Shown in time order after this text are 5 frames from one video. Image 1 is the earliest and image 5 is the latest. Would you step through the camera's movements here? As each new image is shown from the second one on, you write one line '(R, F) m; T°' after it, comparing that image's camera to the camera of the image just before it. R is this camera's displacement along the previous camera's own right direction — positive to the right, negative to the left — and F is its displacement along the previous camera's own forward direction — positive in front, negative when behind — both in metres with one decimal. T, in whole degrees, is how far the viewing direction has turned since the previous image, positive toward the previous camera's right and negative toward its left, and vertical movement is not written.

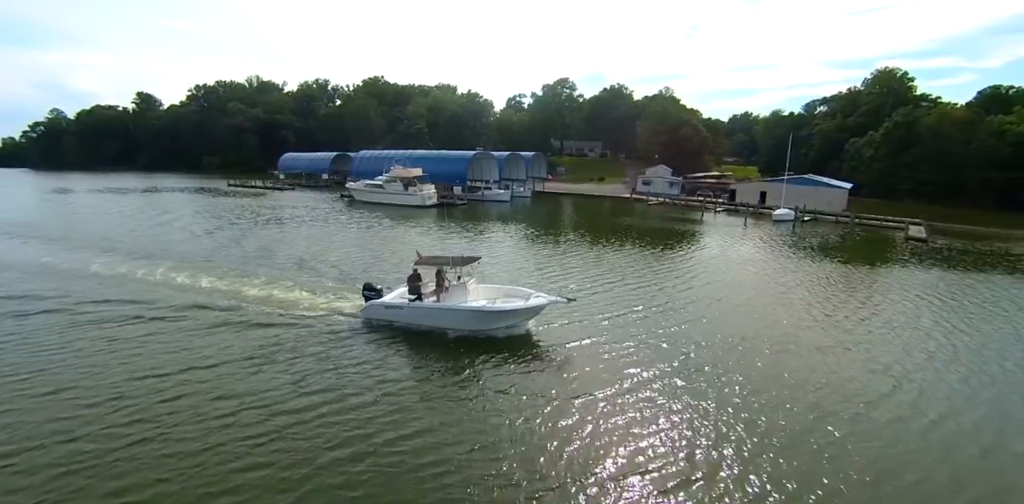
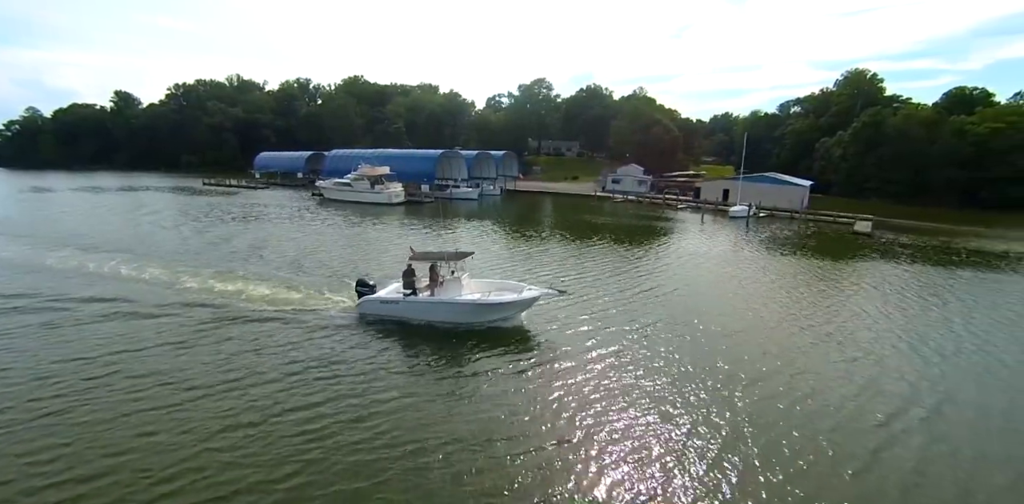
(+1.1, -0.8) m; +1°
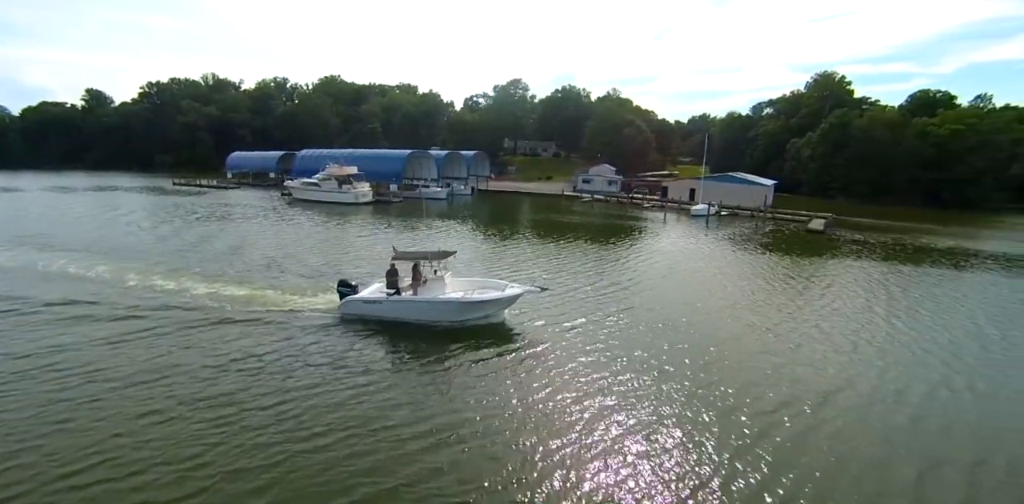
(+0.9, -0.5) m; +2°
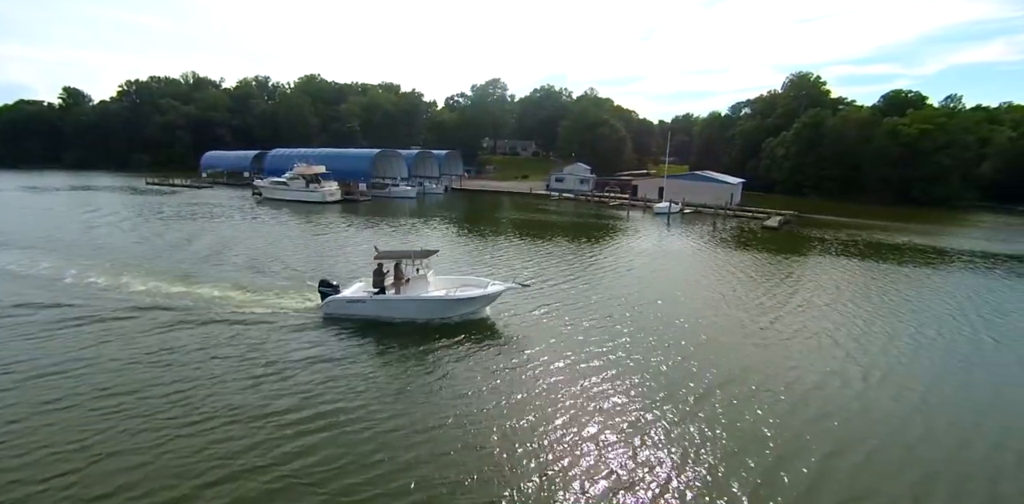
(+1.2, -0.6) m; +1°
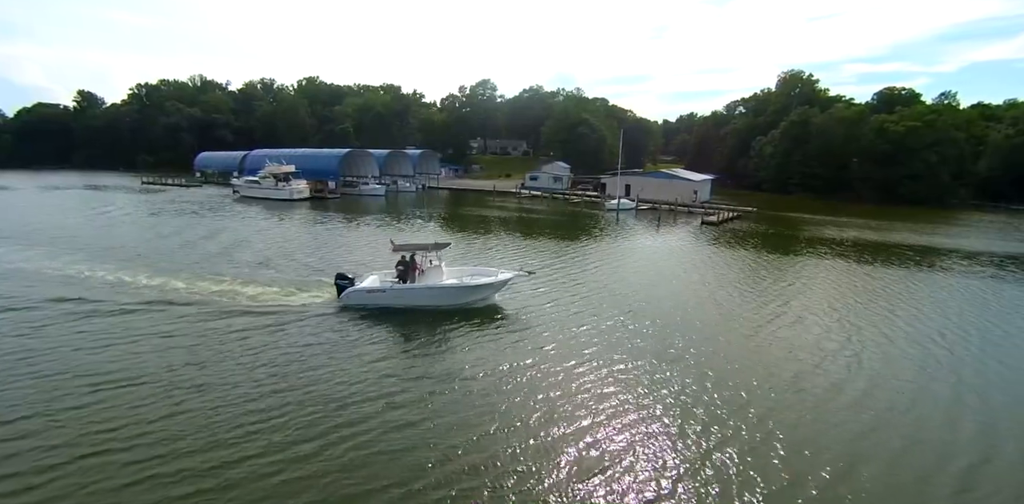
(+1.8, -2.0) m; -1°
